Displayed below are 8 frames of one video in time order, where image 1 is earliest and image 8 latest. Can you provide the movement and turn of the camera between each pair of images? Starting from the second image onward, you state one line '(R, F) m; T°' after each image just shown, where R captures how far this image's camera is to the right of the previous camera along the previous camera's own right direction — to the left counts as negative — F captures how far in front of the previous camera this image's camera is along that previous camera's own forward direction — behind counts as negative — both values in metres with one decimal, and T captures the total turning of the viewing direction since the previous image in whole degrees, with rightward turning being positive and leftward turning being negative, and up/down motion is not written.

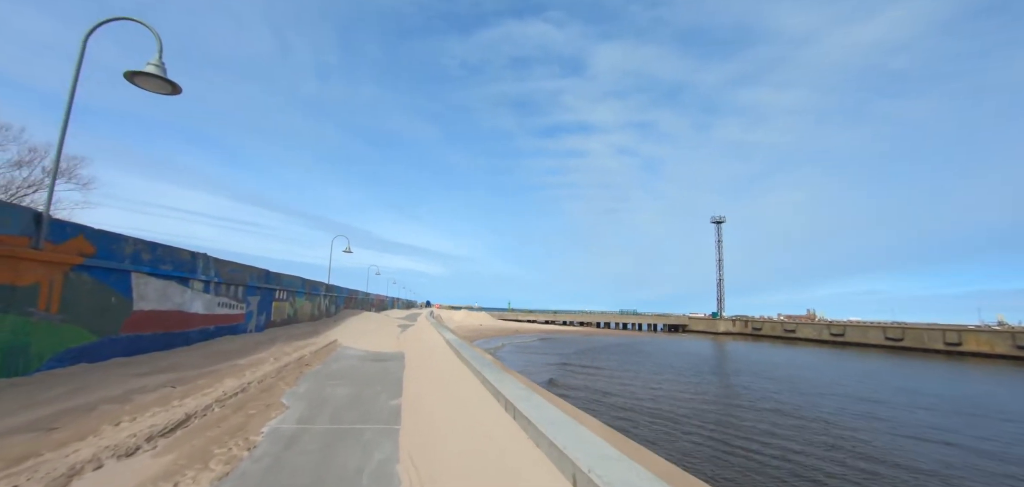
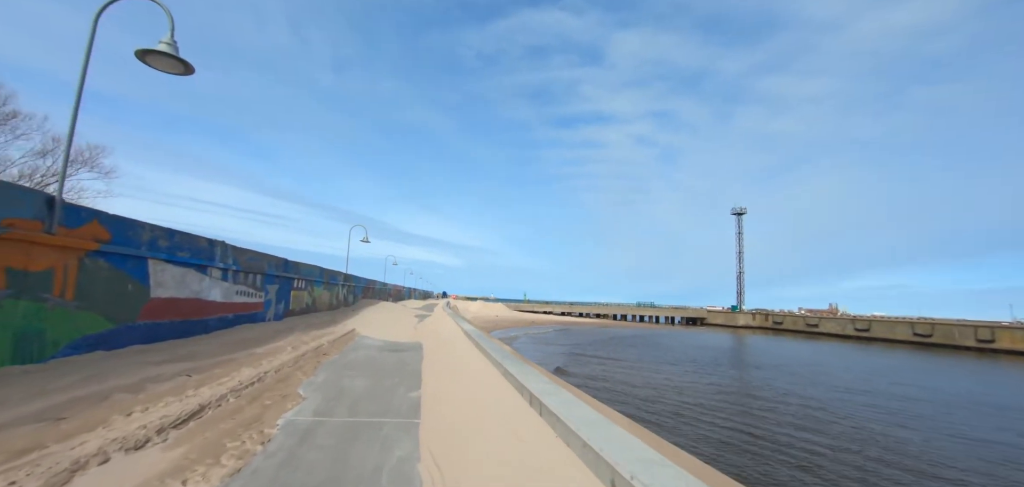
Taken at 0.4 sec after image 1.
(-0.1, +0.3) m; -2°
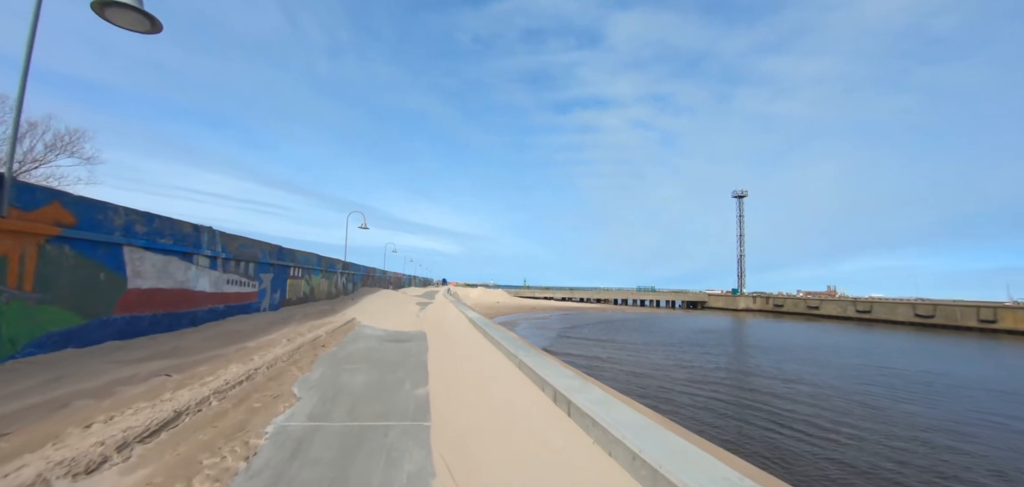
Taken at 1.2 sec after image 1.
(-0.2, +0.6) m; 0°
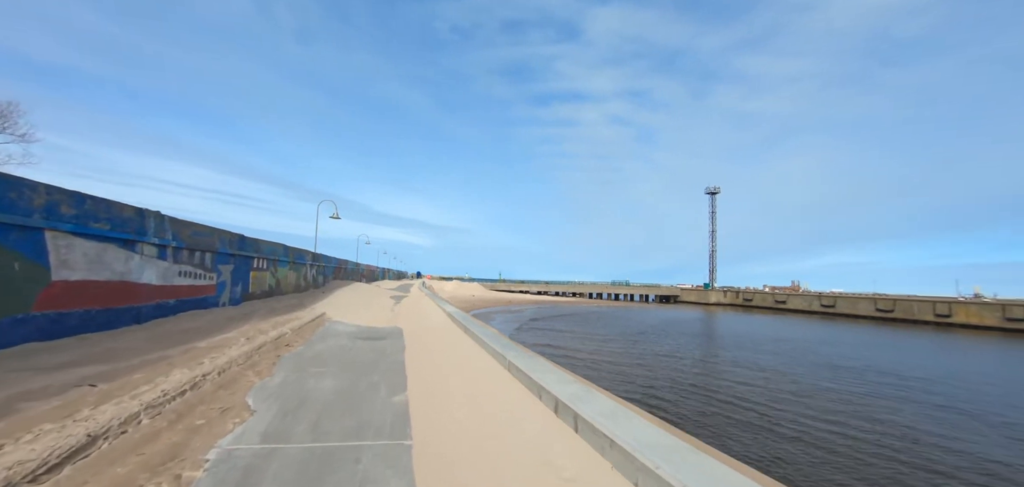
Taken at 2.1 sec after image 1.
(-0.2, +0.5) m; +3°
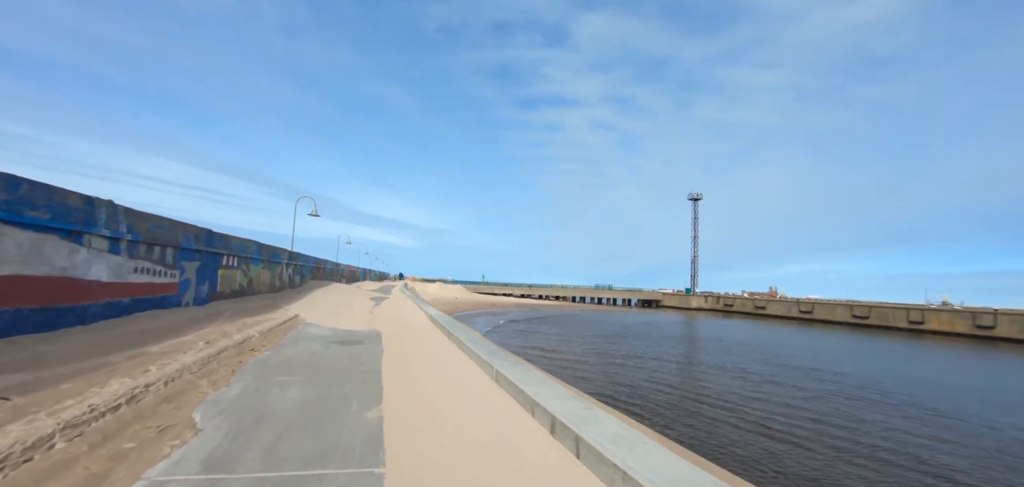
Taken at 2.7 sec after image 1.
(-0.1, +0.4) m; +2°
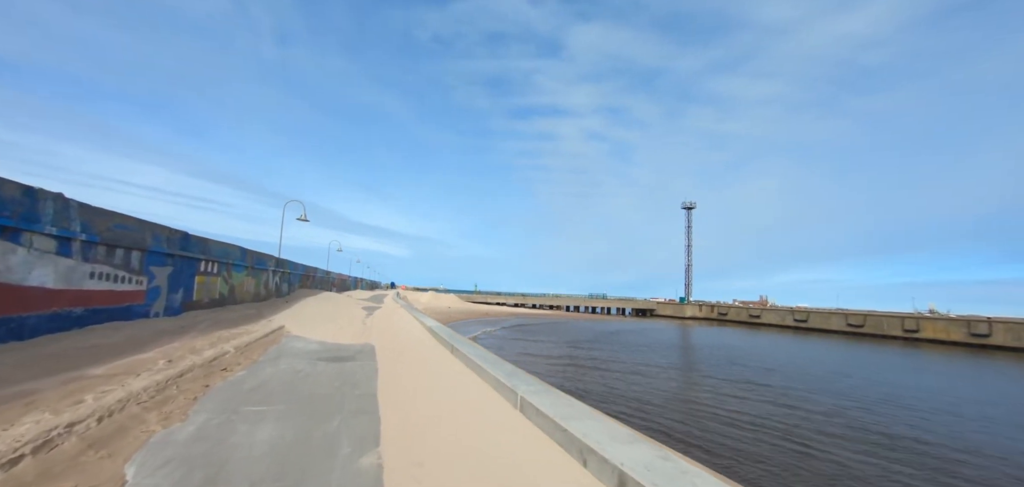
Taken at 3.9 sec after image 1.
(-0.4, +0.8) m; +1°
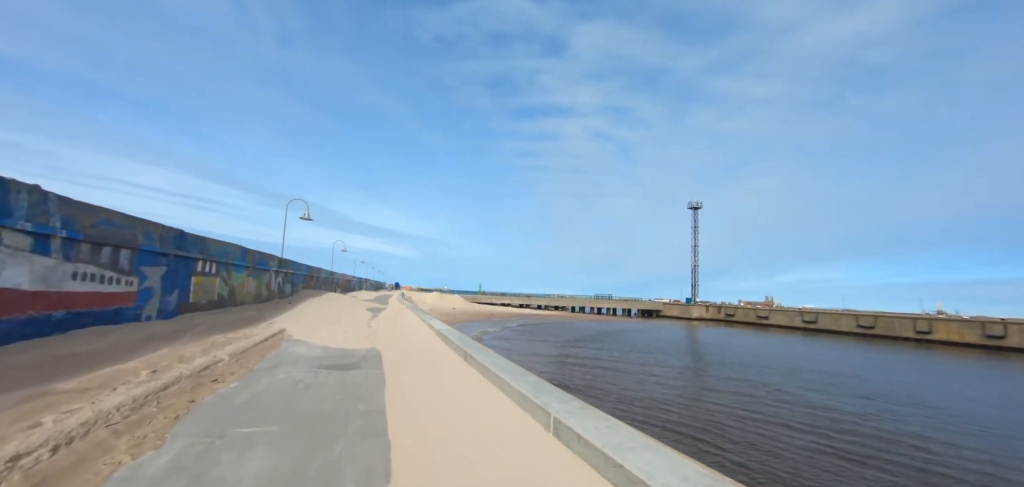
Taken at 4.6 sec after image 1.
(-0.2, +0.6) m; 0°
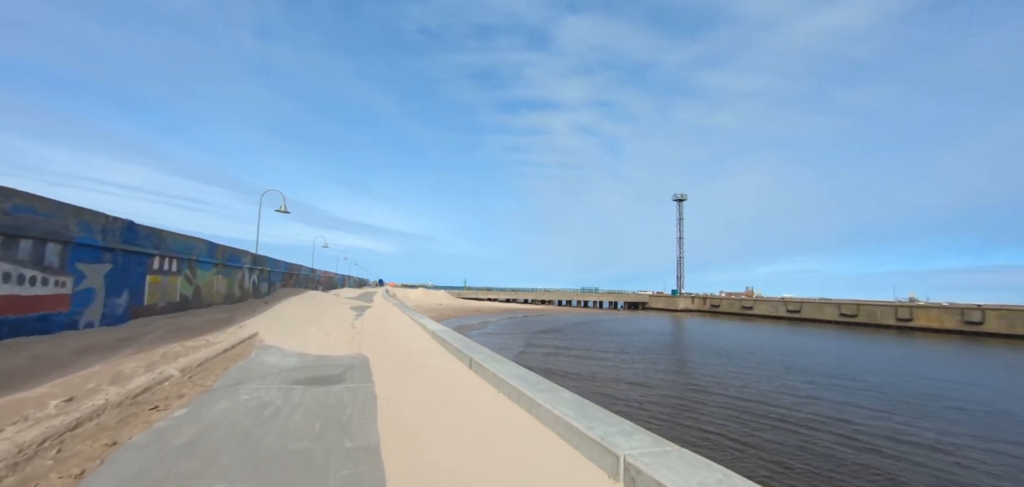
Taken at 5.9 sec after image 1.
(-0.4, +0.9) m; +2°
